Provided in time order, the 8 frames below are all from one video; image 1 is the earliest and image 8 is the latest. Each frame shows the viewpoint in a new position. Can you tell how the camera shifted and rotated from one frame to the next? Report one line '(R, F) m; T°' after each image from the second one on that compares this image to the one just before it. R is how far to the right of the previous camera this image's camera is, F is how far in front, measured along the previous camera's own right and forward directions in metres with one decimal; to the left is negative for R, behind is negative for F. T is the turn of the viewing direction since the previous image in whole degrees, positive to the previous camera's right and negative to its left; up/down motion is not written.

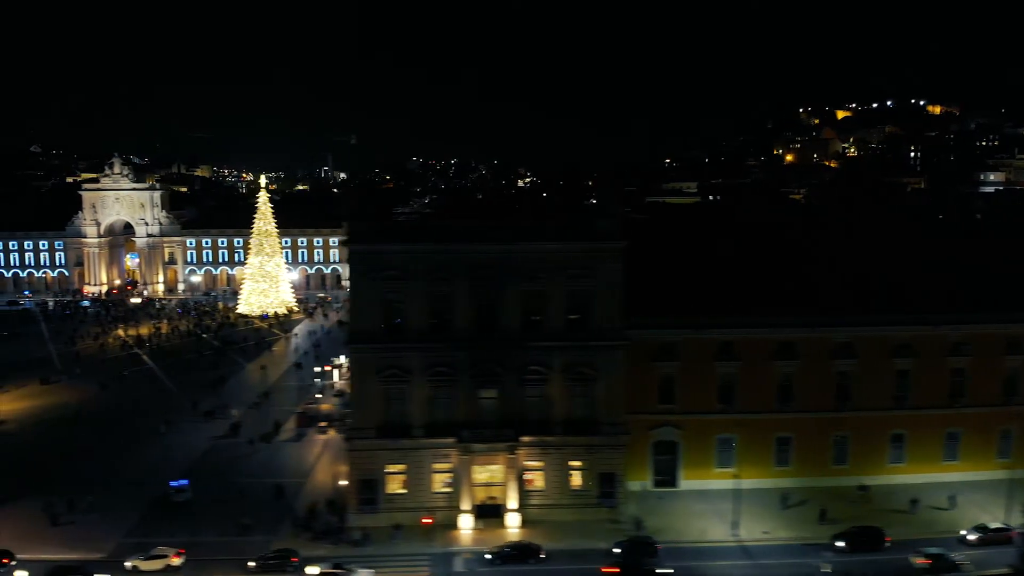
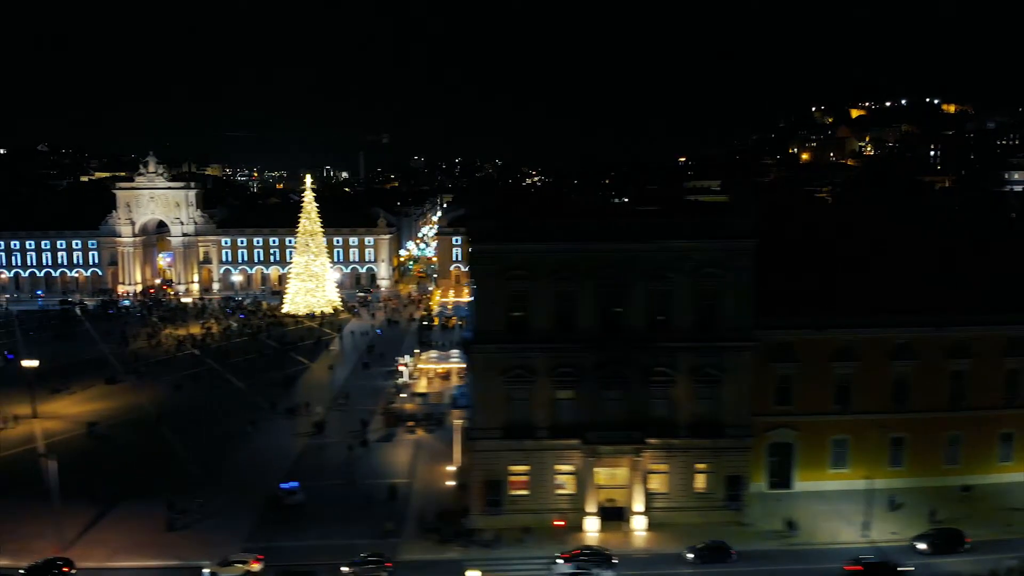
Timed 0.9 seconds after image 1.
(-7.2, +0.5) m; 0°
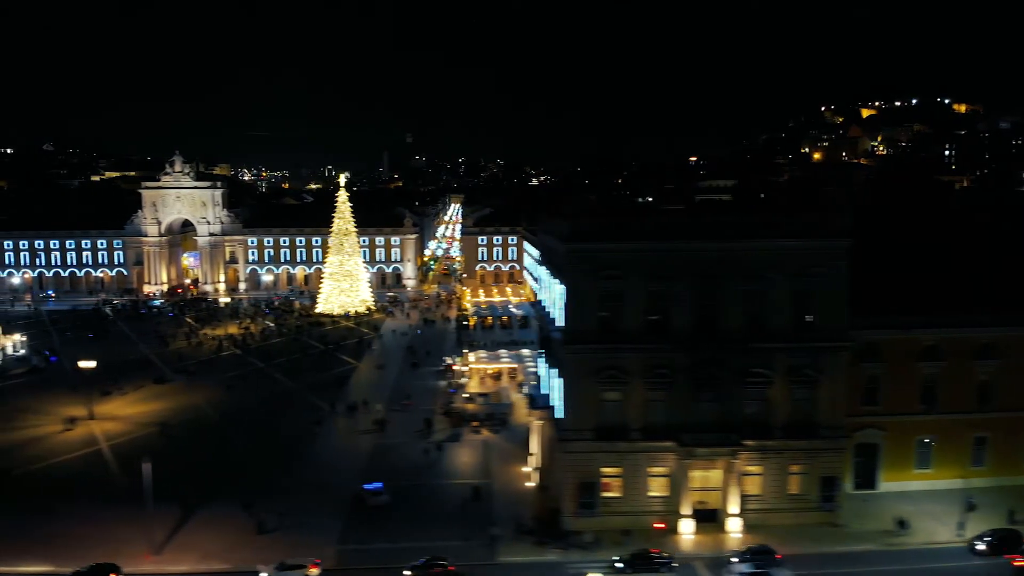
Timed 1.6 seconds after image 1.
(-5.2, +0.3) m; 0°
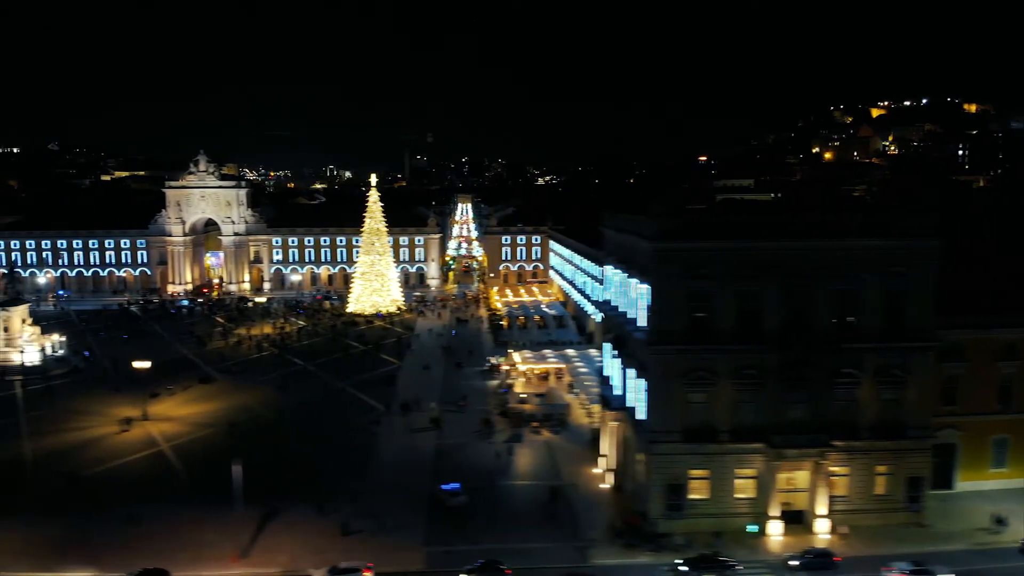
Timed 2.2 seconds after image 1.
(-4.8, +0.3) m; 0°
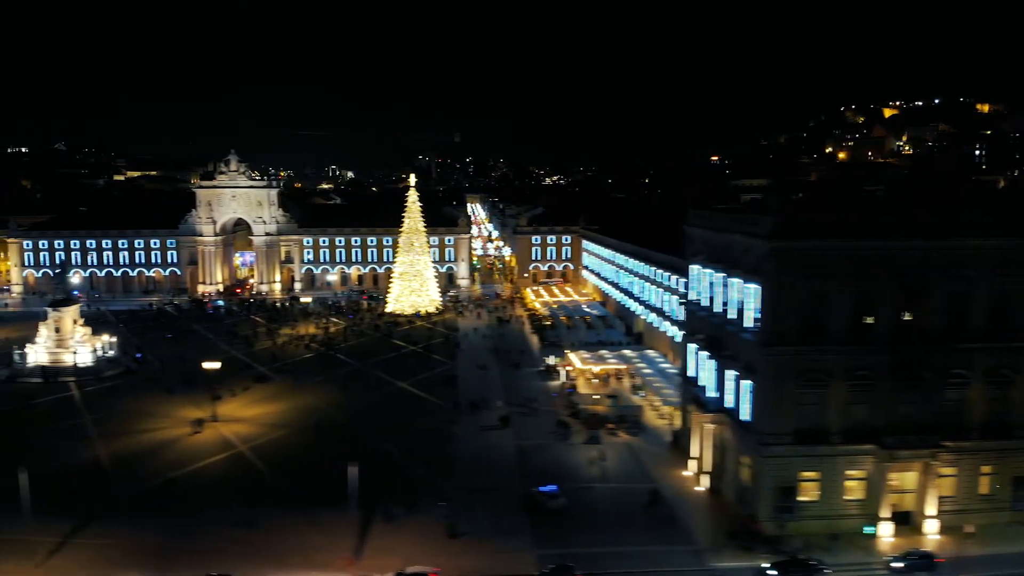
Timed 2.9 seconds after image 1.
(-6.0, +0.3) m; 0°
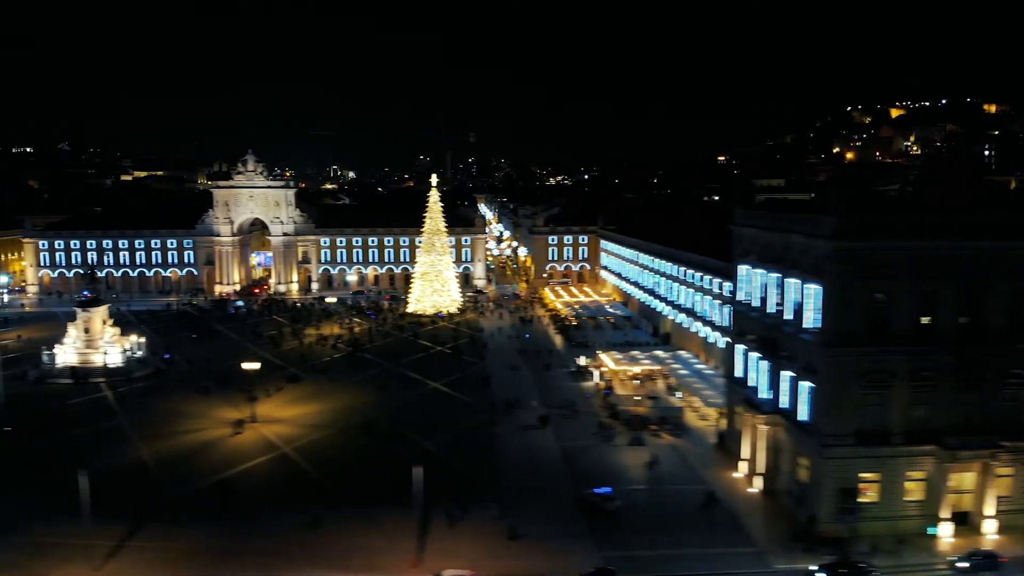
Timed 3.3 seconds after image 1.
(-3.3, +0.2) m; 0°
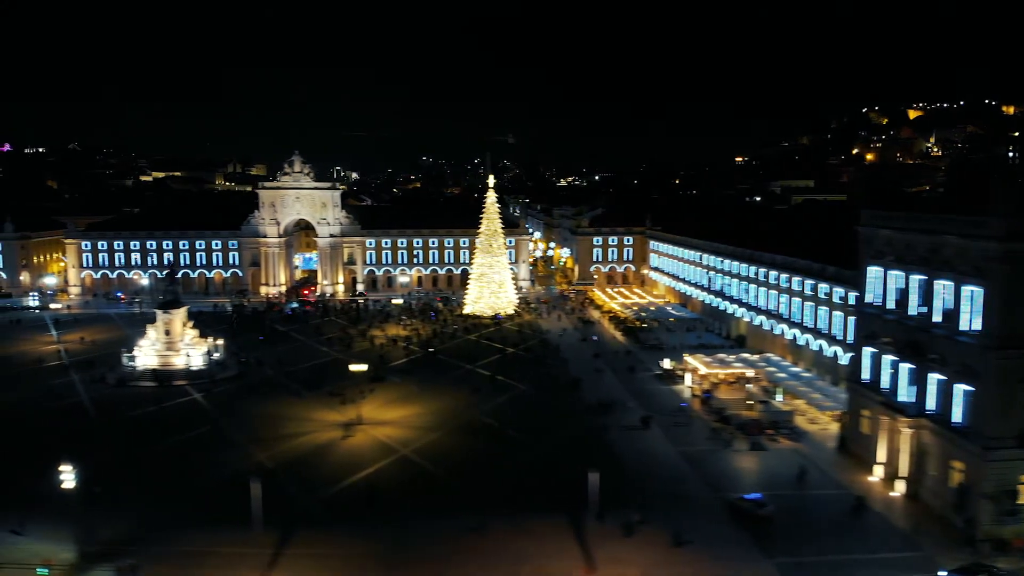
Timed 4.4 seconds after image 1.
(-8.7, +0.4) m; 0°
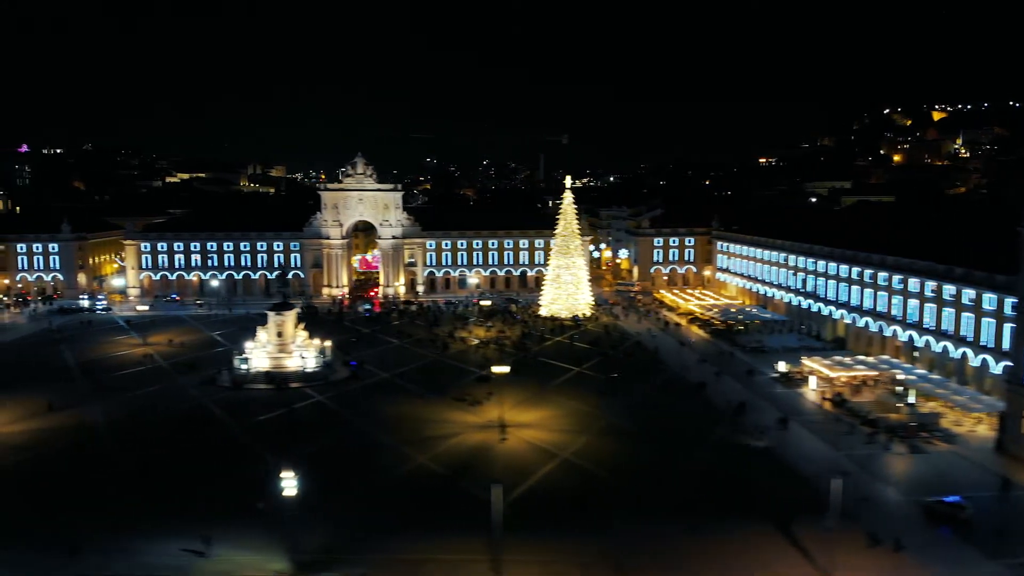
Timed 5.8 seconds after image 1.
(-11.6, +0.2) m; 0°
